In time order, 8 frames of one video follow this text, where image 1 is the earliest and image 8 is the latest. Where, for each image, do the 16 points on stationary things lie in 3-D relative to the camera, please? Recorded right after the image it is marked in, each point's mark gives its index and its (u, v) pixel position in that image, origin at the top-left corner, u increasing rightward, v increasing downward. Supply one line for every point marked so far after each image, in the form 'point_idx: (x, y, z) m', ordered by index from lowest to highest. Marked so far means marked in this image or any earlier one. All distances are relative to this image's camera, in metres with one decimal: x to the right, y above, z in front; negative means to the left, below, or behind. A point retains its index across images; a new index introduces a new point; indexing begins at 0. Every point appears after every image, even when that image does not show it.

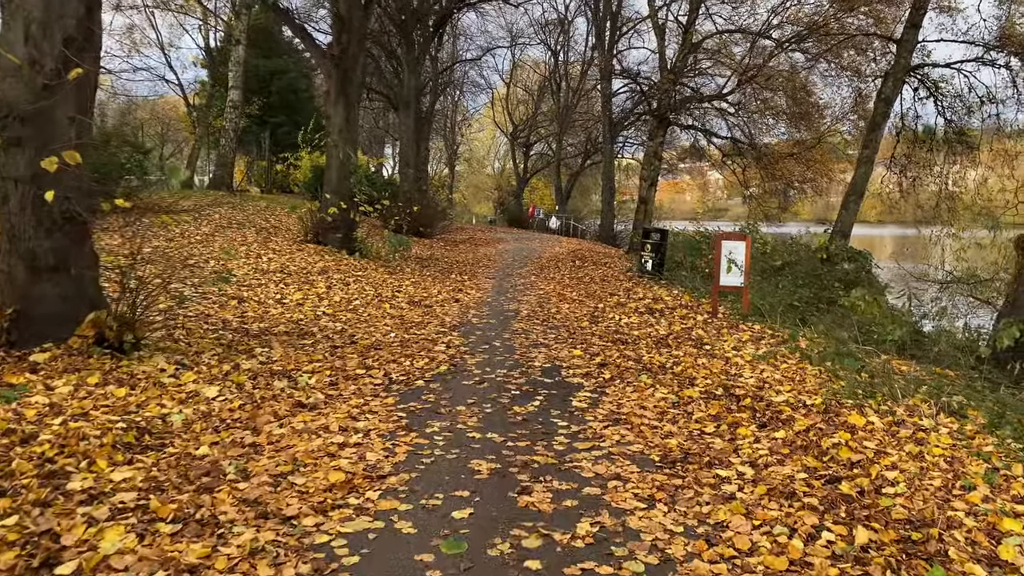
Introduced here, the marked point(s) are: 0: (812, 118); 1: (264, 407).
0: (+7.5, +4.2, +20.1) m
1: (-1.7, -0.8, +5.7) m
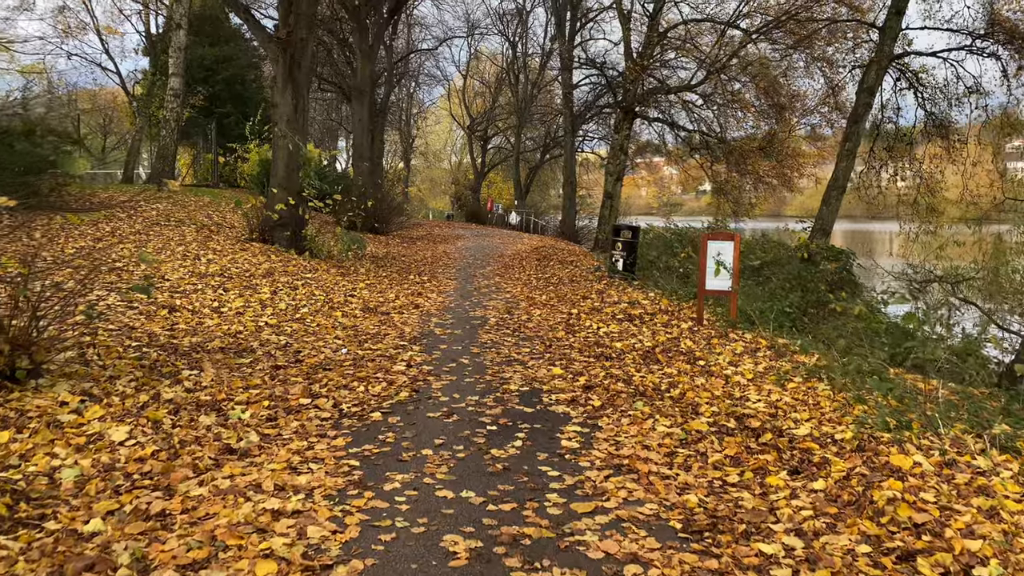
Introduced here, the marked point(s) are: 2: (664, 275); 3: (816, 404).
0: (+6.5, +4.2, +19.4) m
1: (-1.9, -0.9, +4.6) m
2: (+2.6, +0.2, +14.1) m
3: (+2.2, -0.9, +5.9) m
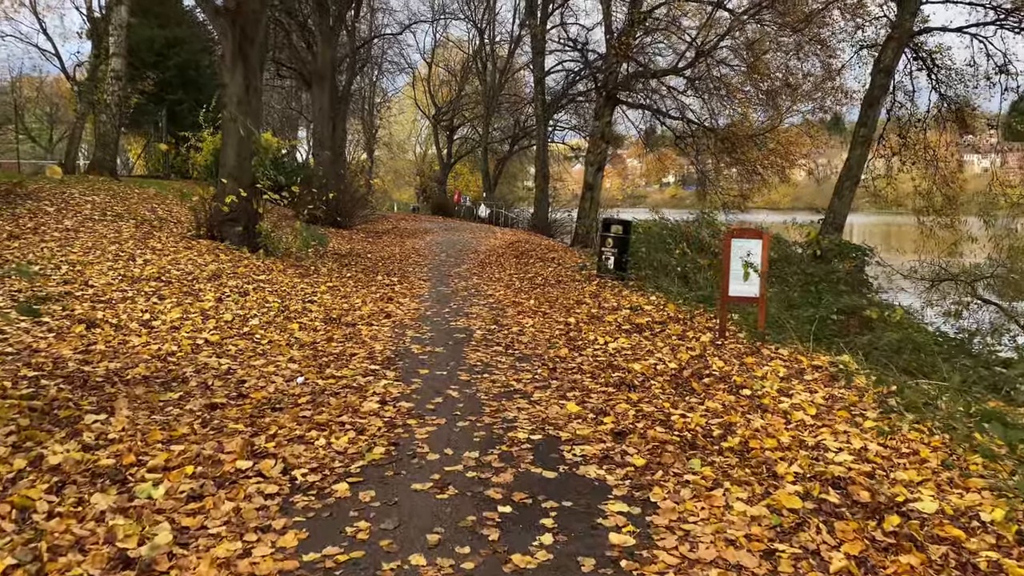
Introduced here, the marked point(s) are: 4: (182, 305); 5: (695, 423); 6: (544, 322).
0: (+6.0, +4.3, +18.2) m
1: (-1.8, -1.1, +3.1) m
2: (+2.3, +0.2, +12.8) m
3: (+2.3, -0.9, +4.5) m
4: (-3.7, -0.2, +9.0) m
5: (+1.1, -0.8, +5.0) m
6: (+0.3, -0.4, +8.9) m
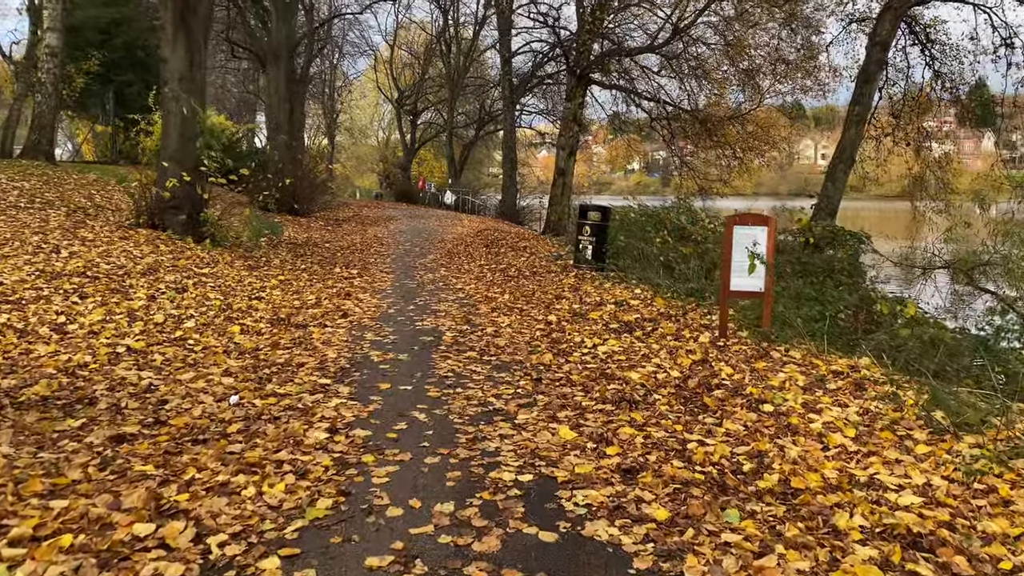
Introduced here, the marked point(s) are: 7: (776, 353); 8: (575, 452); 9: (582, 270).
0: (+5.3, +4.5, +17.4) m
1: (-1.8, -1.1, +2.0) m
2: (+1.9, +0.3, +11.9) m
3: (+2.2, -0.9, +3.7) m
4: (-3.9, -0.2, +7.8) m
5: (+1.0, -0.8, +4.1) m
6: (+0.1, -0.3, +7.9) m
7: (+2.1, -0.5, +6.5) m
8: (+0.3, -0.8, +4.1) m
9: (+1.1, +0.3, +12.4) m
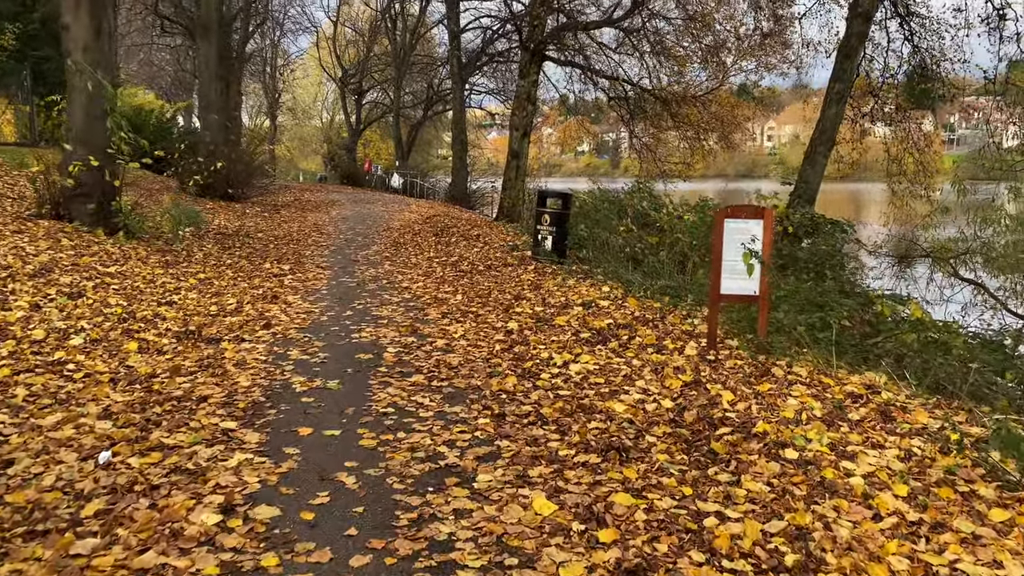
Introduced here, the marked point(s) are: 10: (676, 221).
0: (+4.2, +4.8, +16.4) m
1: (-1.8, -1.3, +0.8) m
2: (+1.3, +0.4, +10.8) m
3: (+2.1, -1.0, +2.7) m
4: (-4.3, -0.2, +6.5) m
5: (+0.9, -0.9, +3.1) m
6: (-0.3, -0.4, +6.8) m
7: (+1.8, -0.6, +5.5) m
8: (+0.2, -0.9, +3.0) m
9: (+0.4, +0.4, +11.3) m
10: (+2.2, +0.9, +10.8) m
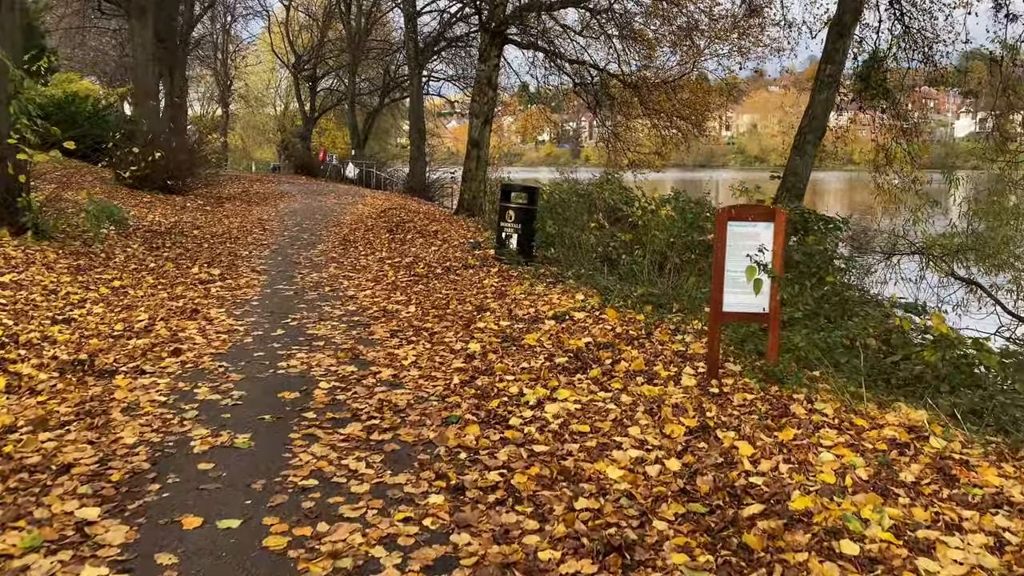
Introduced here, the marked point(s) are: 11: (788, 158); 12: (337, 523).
0: (+3.5, +4.8, +15.5) m
1: (-1.8, -1.5, -0.3) m
2: (+0.8, +0.4, +9.8) m
3: (+2.0, -1.2, +1.7) m
4: (-4.6, -0.4, +5.2) m
5: (+0.8, -1.1, +2.0) m
6: (-0.6, -0.5, +5.7) m
7: (+1.6, -0.7, +4.5) m
8: (+0.1, -1.1, +2.0) m
9: (-0.1, +0.3, +10.3) m
10: (+1.7, +0.9, +9.8) m
11: (+3.4, +1.6, +9.9) m
12: (-0.7, -0.9, +3.1) m
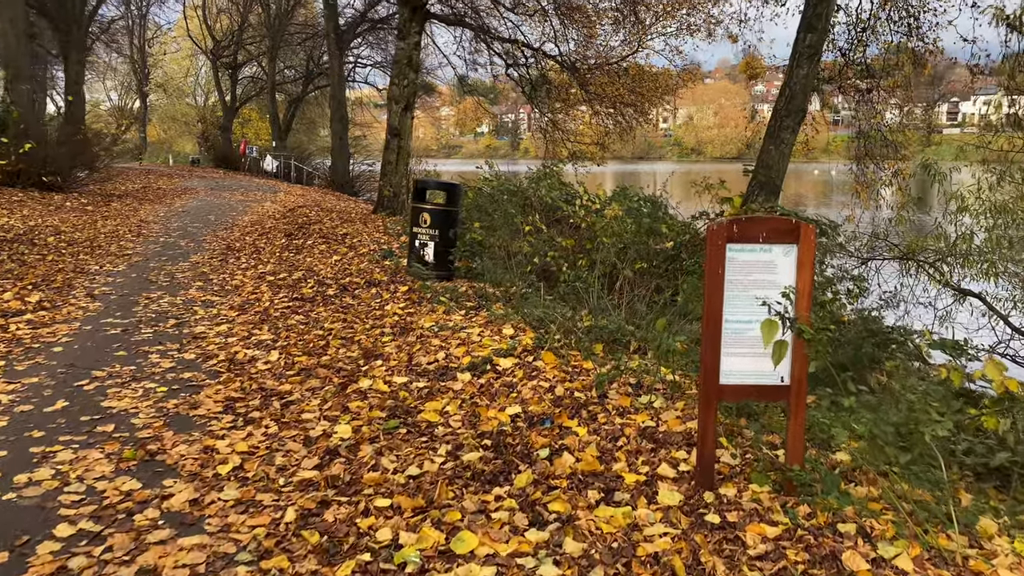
0: (+2.1, +4.7, +13.7) m
1: (-1.8, -1.8, -2.4) m
2: (0.0, +0.1, +7.9) m
3: (+1.8, -1.5, -0.1) m
4: (-5.0, -0.7, +2.9) m
5: (+0.5, -1.4, +0.1) m
6: (-1.1, -0.7, +3.7) m
7: (+1.2, -0.9, +2.7) m
8: (-0.2, -1.4, 0.0) m
9: (-1.0, +0.1, +8.3) m
10: (+0.9, +0.7, +7.9) m
11: (+2.5, +1.4, +8.2) m
12: (-1.0, -1.2, +1.2) m
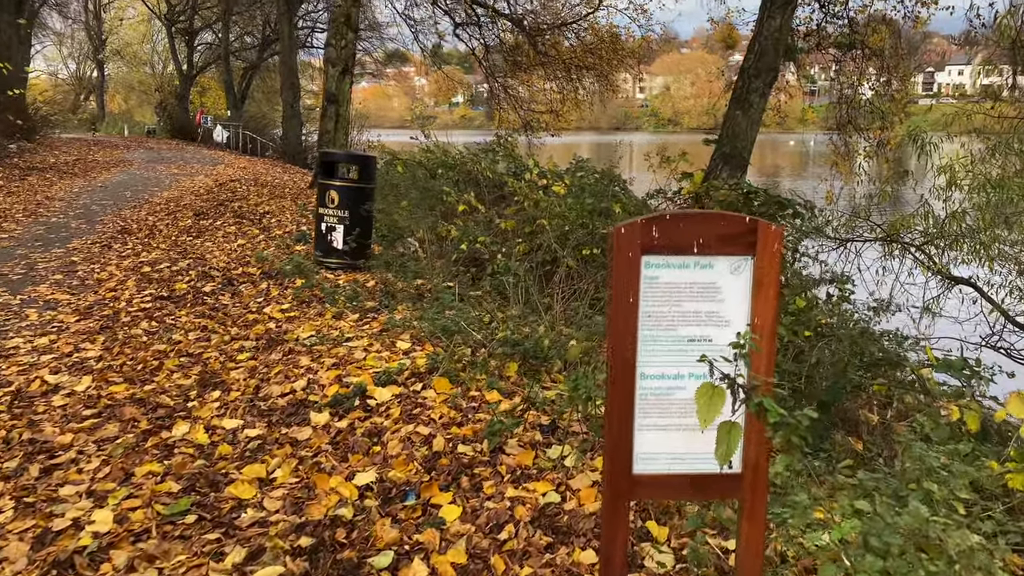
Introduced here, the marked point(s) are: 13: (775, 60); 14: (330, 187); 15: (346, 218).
0: (+1.3, +5.0, +12.3) m
1: (-2.2, -2.1, -3.6) m
2: (-0.7, +0.2, +6.6) m
3: (+1.3, -1.7, -1.2) m
4: (-5.5, -0.8, +1.6) m
5: (+0.1, -1.6, -1.0) m
6: (-1.6, -0.8, +2.5) m
7: (+0.7, -1.0, +1.6) m
8: (-0.6, -1.6, -1.1) m
9: (-1.6, +0.2, +7.0) m
10: (+0.2, +0.7, +6.7) m
11: (+1.8, +1.5, +7.0) m
12: (-1.5, -1.4, 0.0) m
13: (+2.2, +1.9, +6.8) m
14: (-1.6, +0.9, +7.0) m
15: (-1.4, +0.6, +7.0) m
